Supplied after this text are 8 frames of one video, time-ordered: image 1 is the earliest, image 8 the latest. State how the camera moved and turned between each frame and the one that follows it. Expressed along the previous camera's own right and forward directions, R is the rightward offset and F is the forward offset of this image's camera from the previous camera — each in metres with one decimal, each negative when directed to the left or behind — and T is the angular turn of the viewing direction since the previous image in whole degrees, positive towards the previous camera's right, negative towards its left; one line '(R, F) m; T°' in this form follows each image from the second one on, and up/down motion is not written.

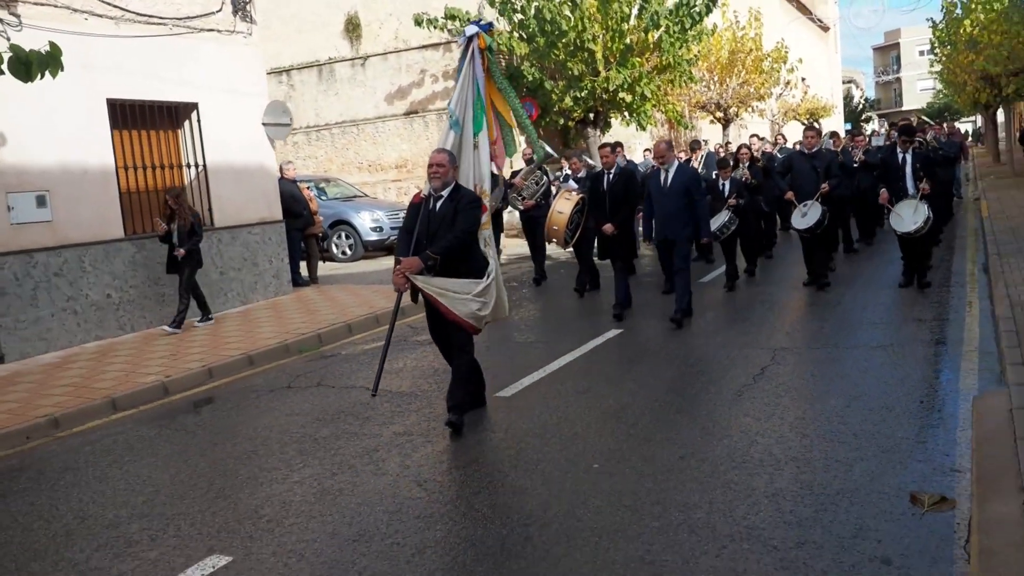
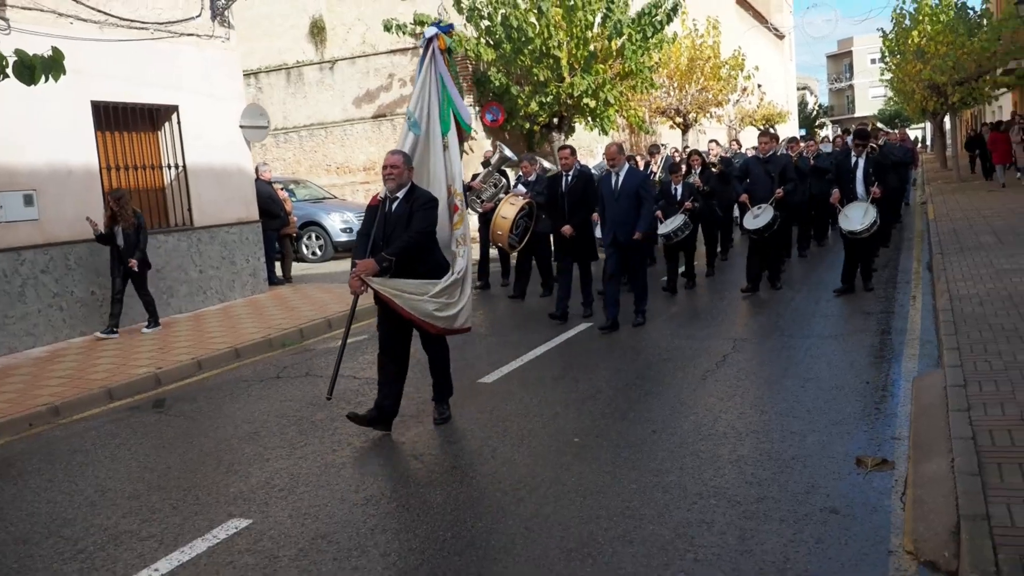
(-0.2, -0.5) m; +2°
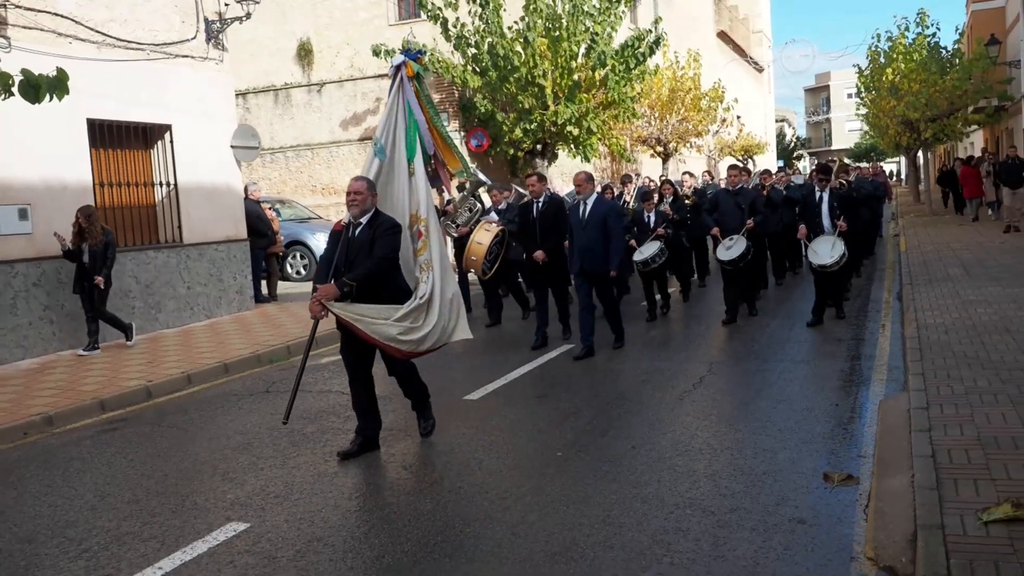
(-0.1, -0.3) m; +1°
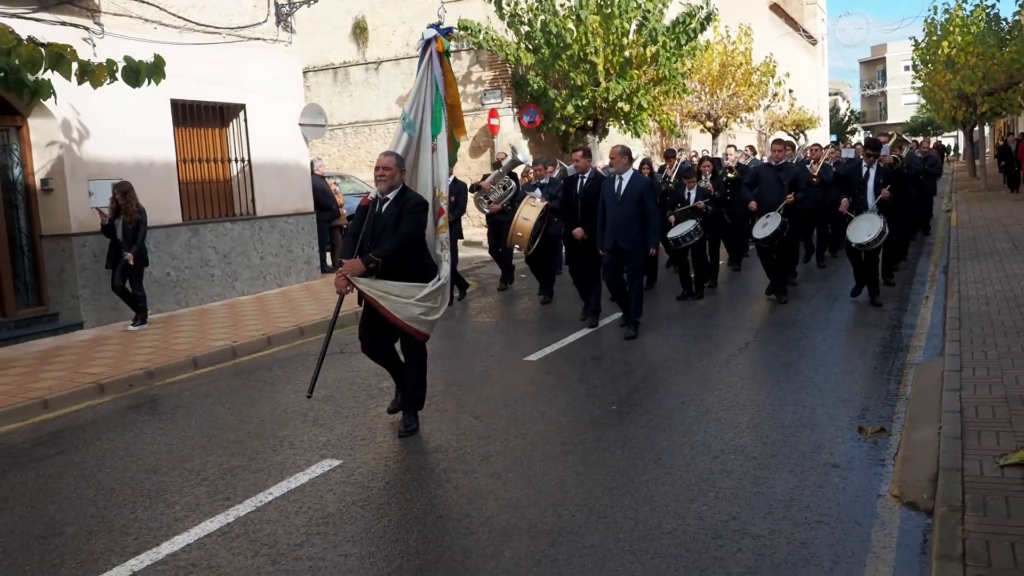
(-0.1, -0.6) m; -3°
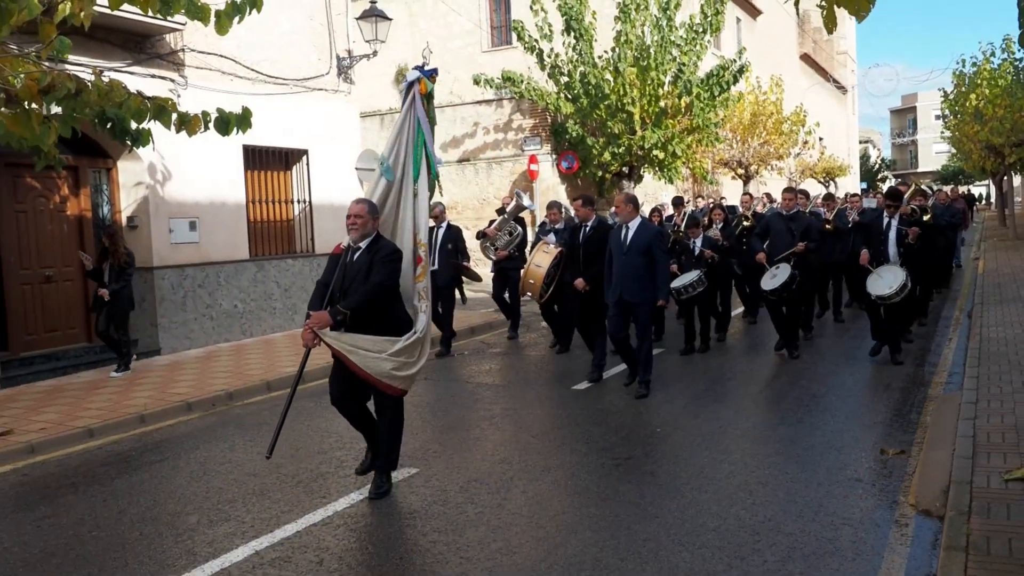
(-0.2, -0.8) m; -2°
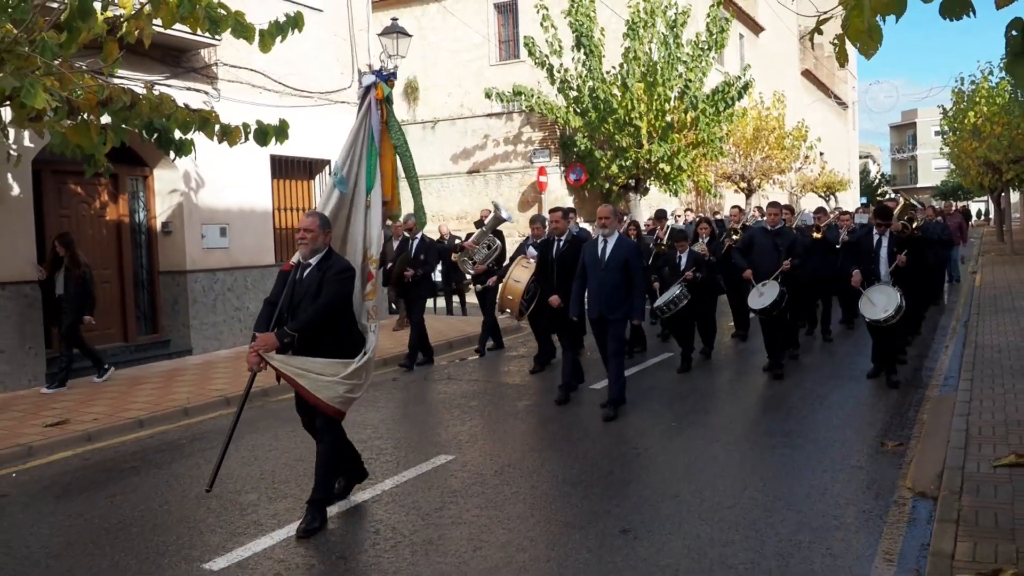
(-0.2, -0.5) m; 0°
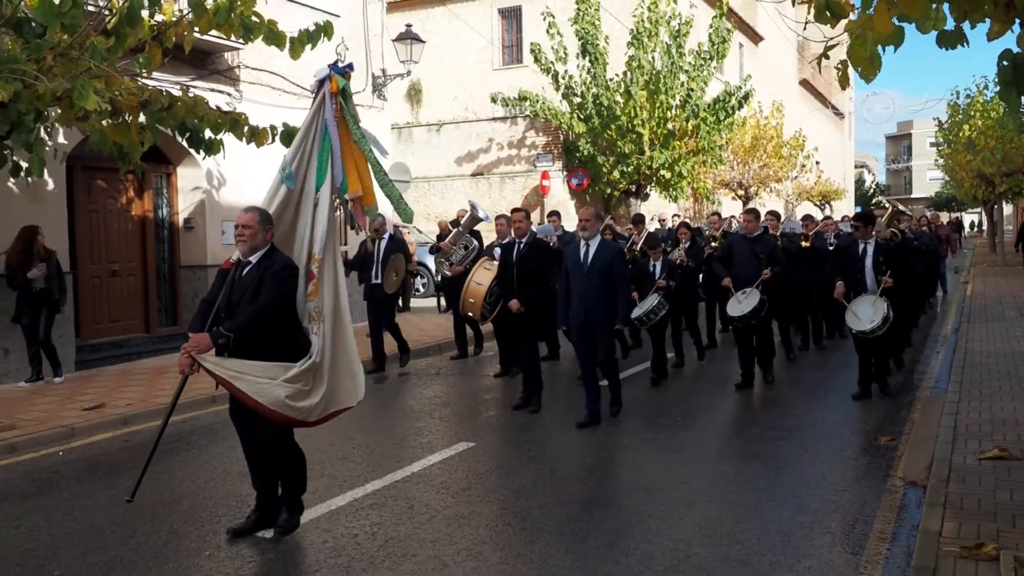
(-0.2, -0.5) m; 0°
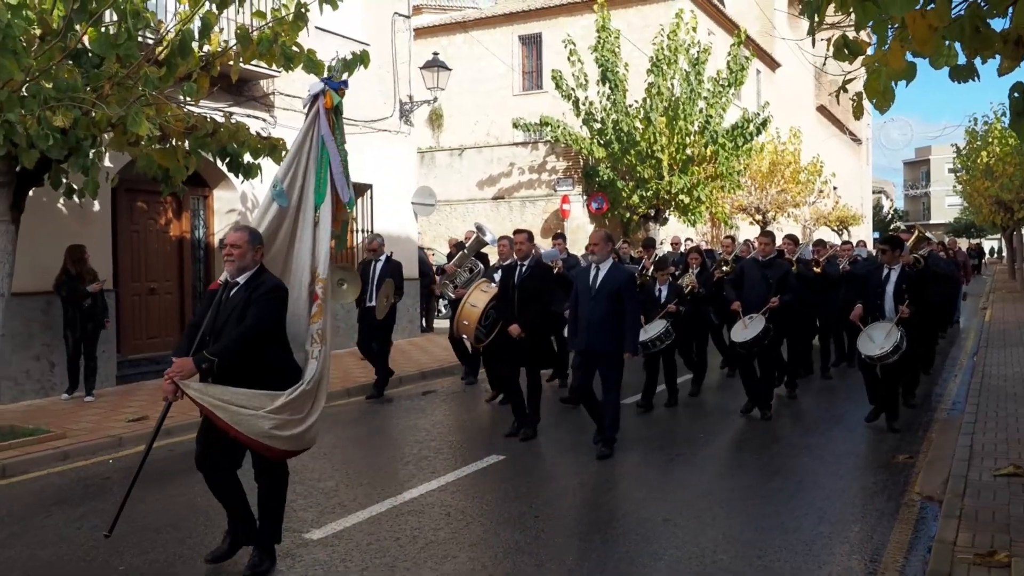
(-0.1, -0.3) m; -1°
